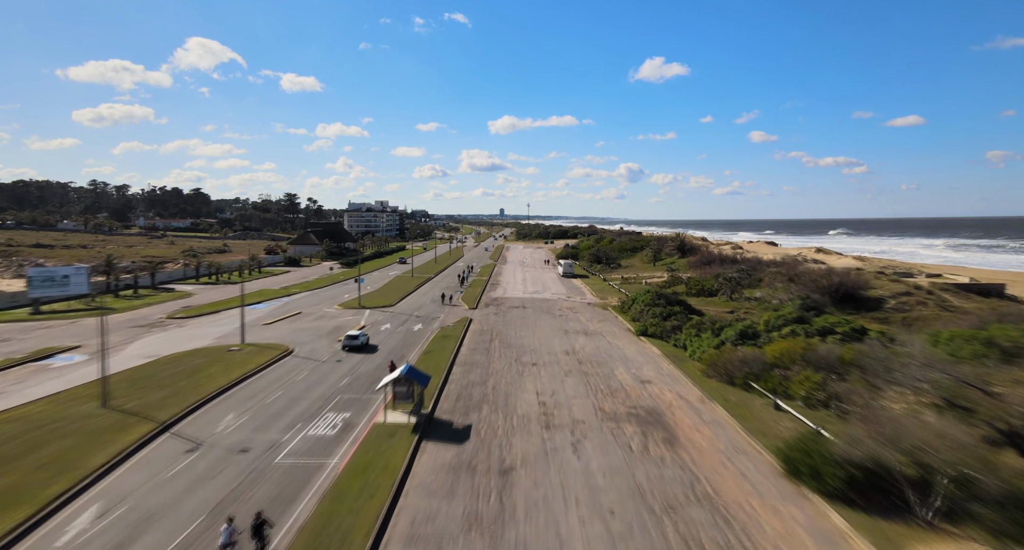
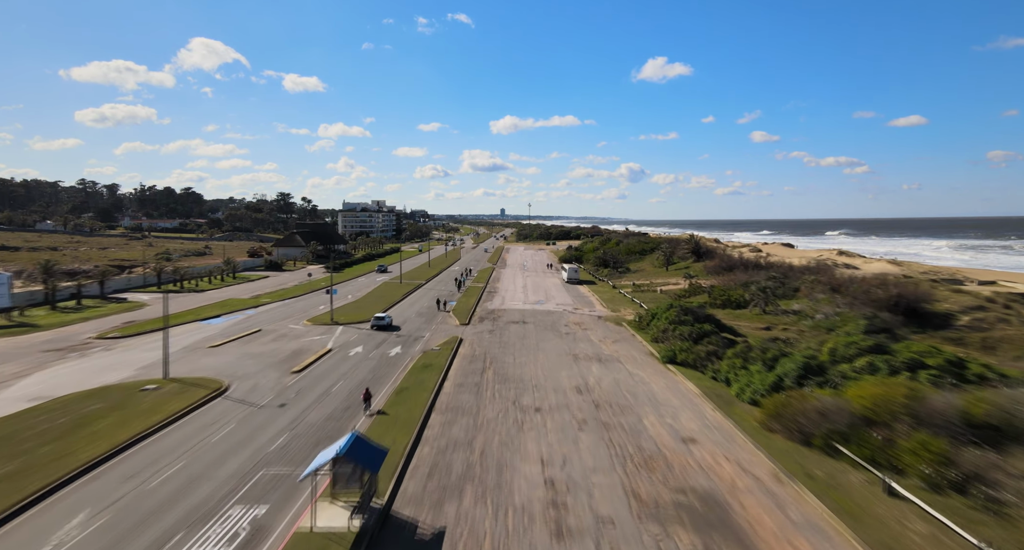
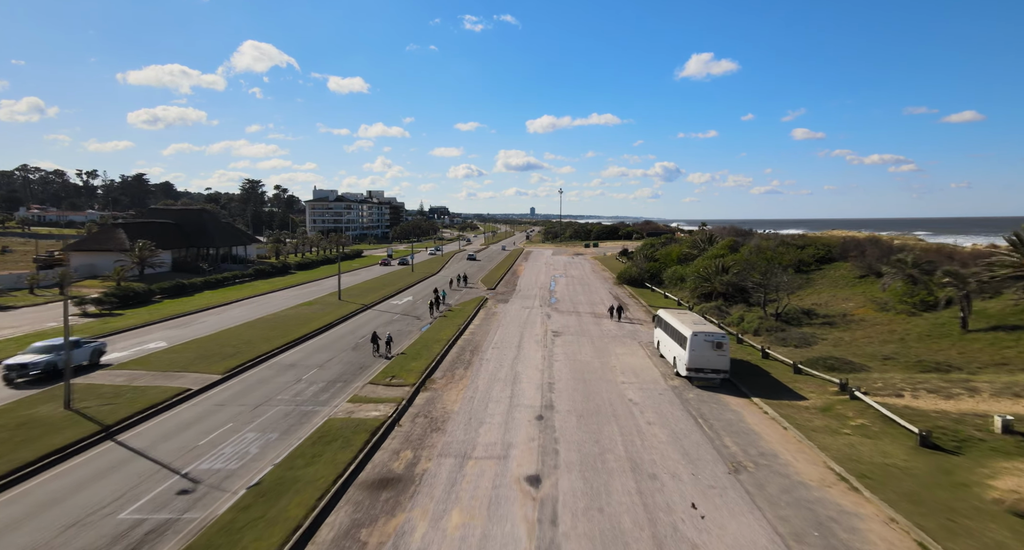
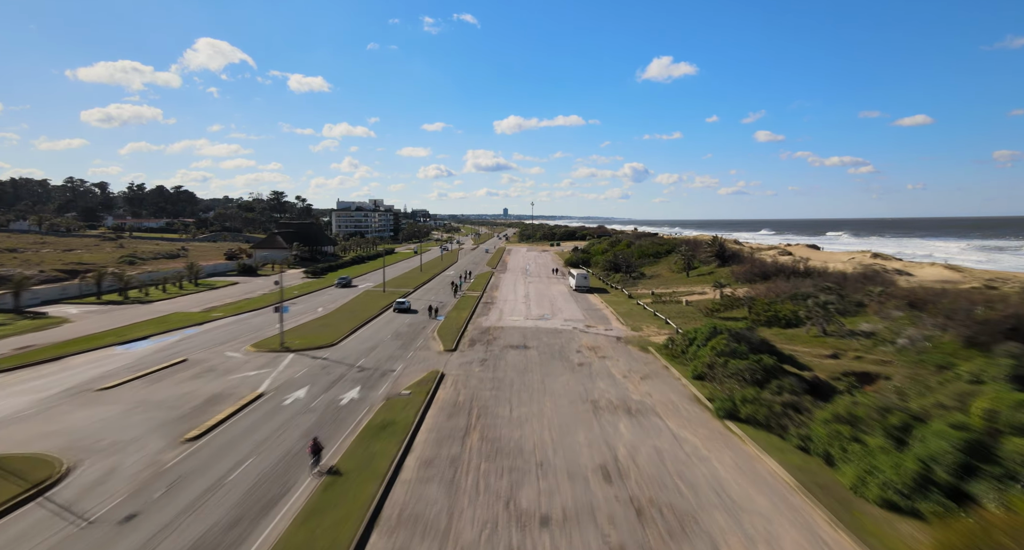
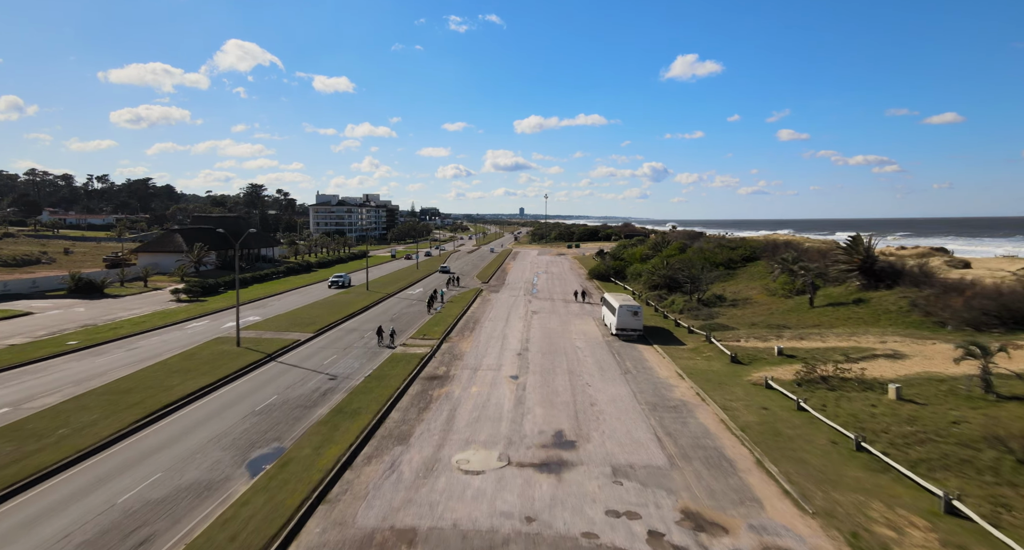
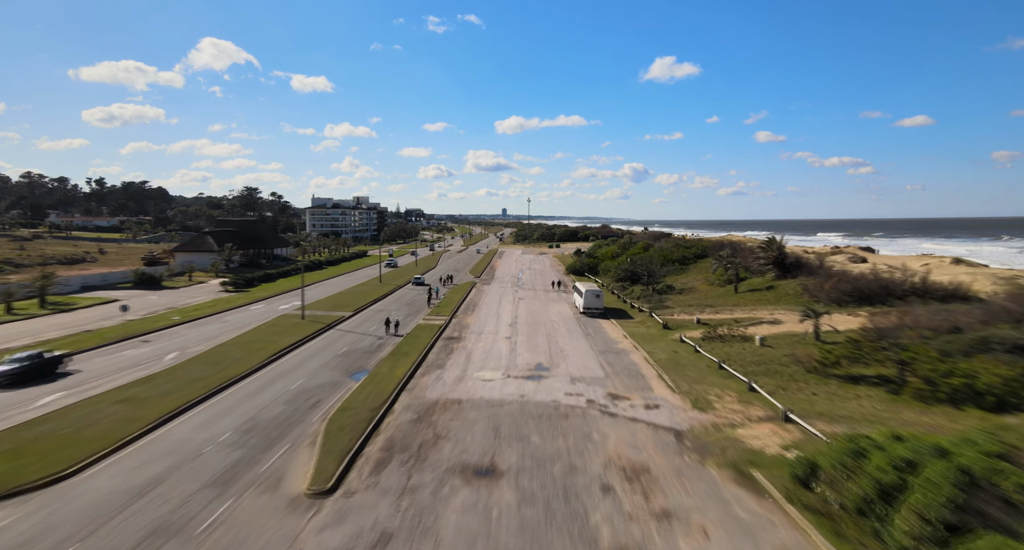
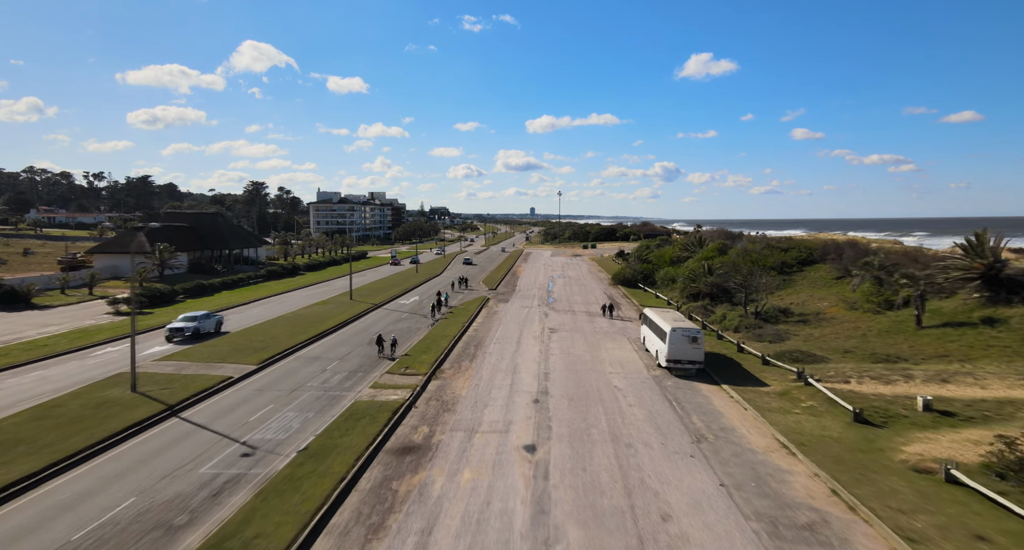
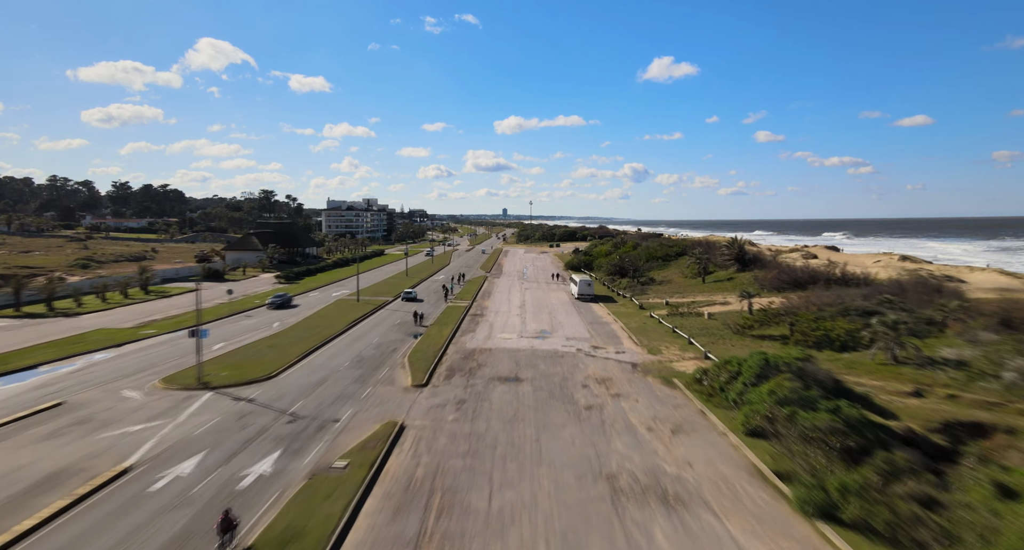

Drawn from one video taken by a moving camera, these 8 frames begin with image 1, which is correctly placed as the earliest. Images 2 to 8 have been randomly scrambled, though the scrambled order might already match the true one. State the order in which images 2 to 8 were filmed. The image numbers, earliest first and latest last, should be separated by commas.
2, 4, 8, 6, 5, 7, 3
